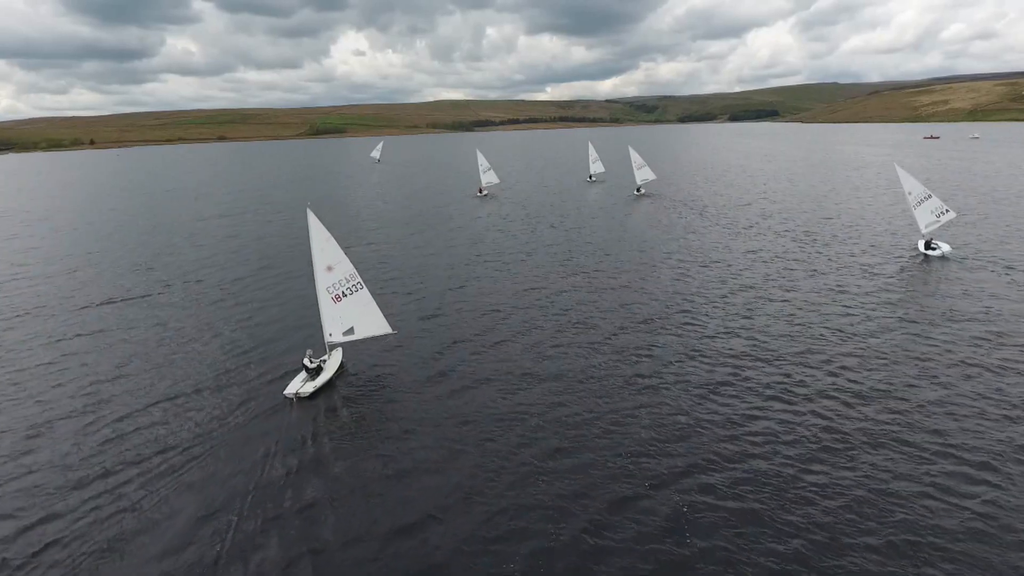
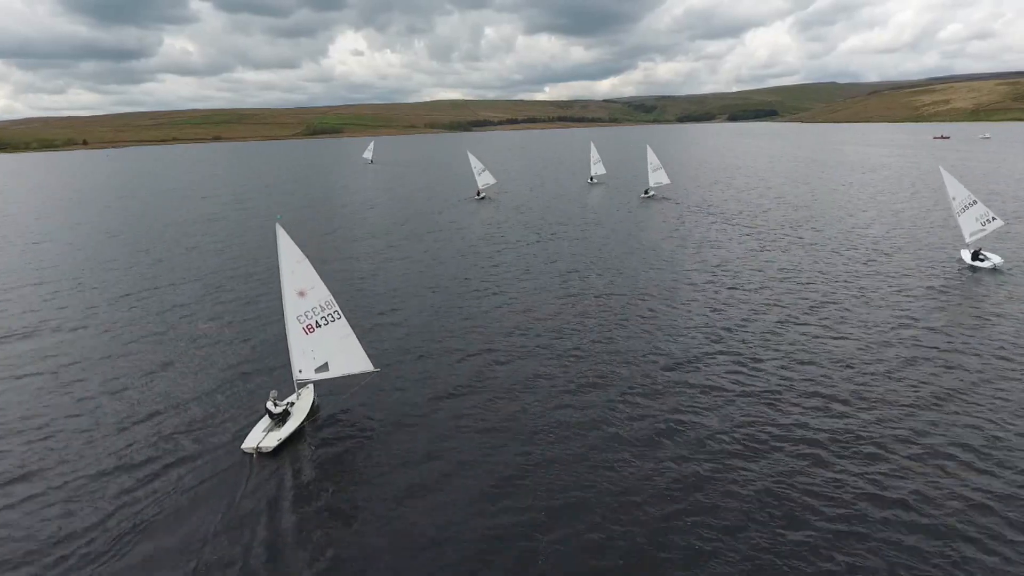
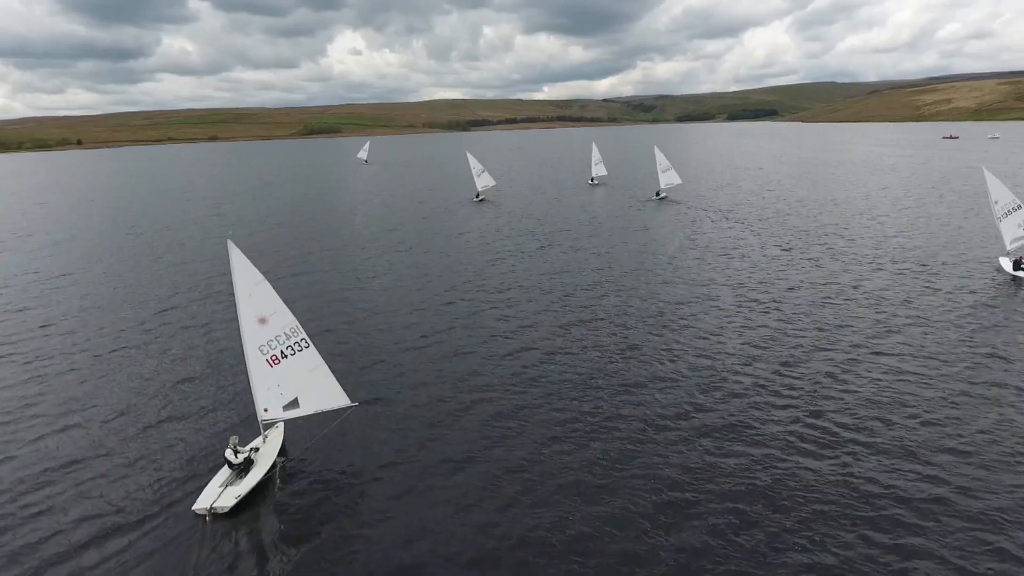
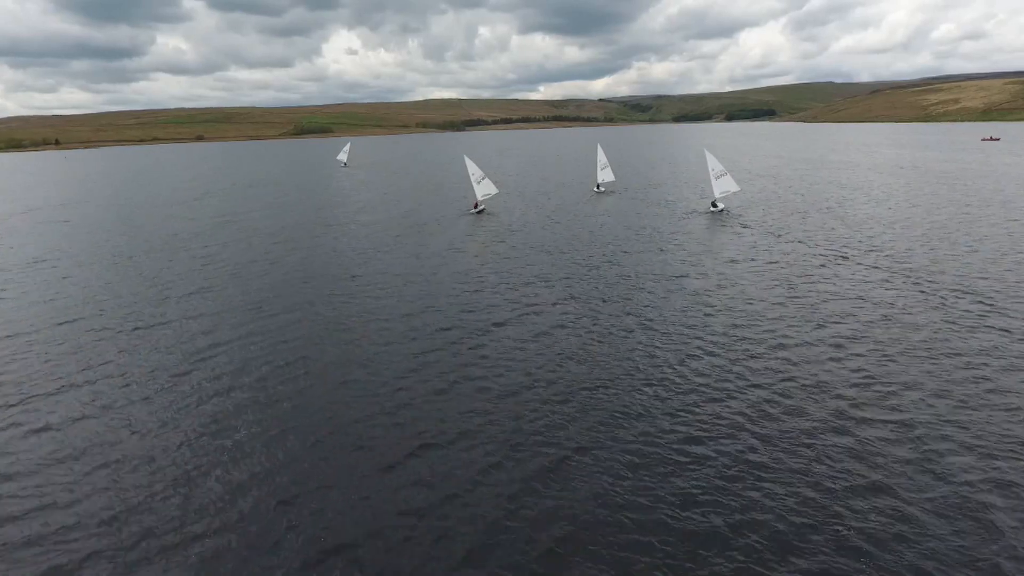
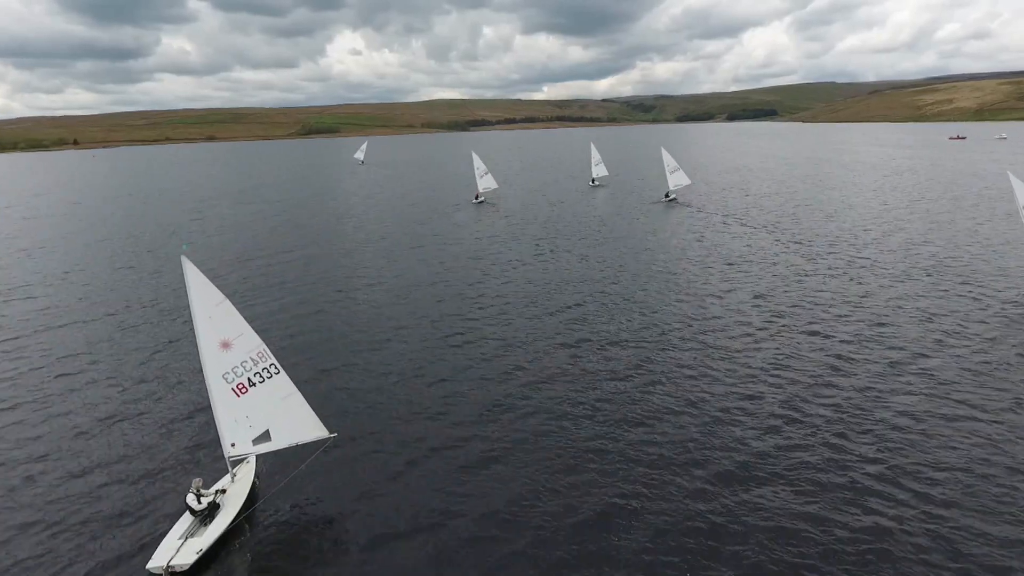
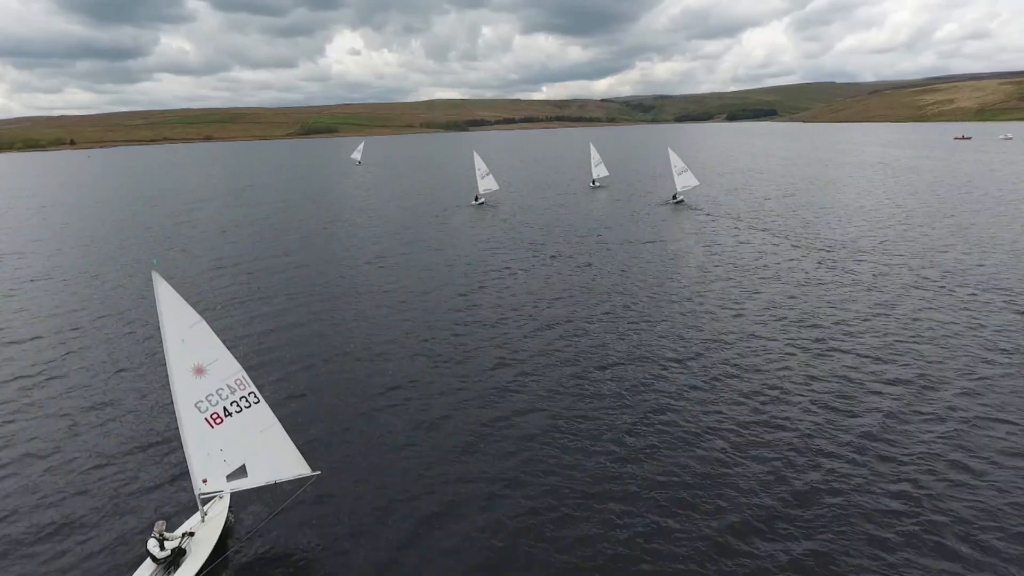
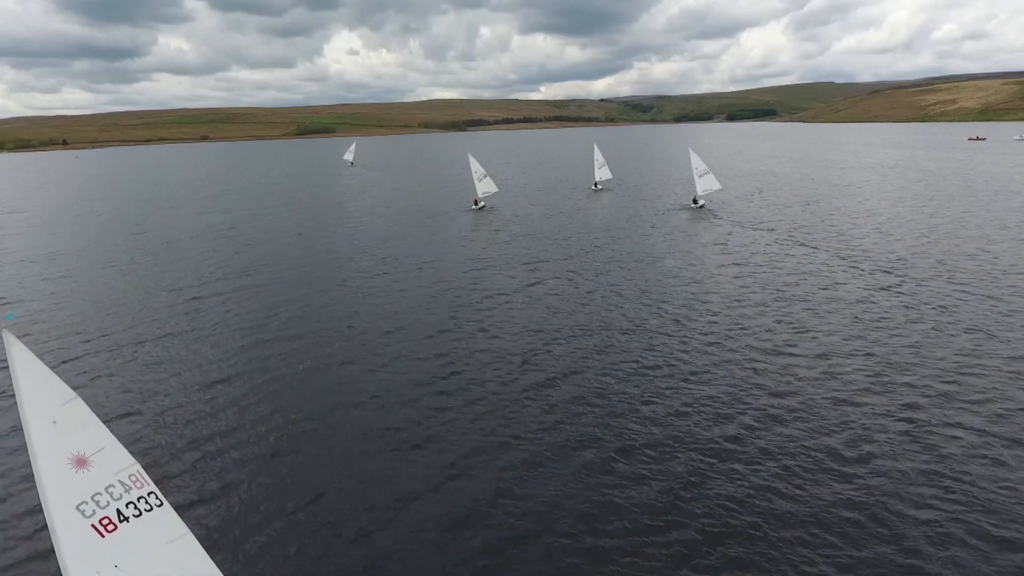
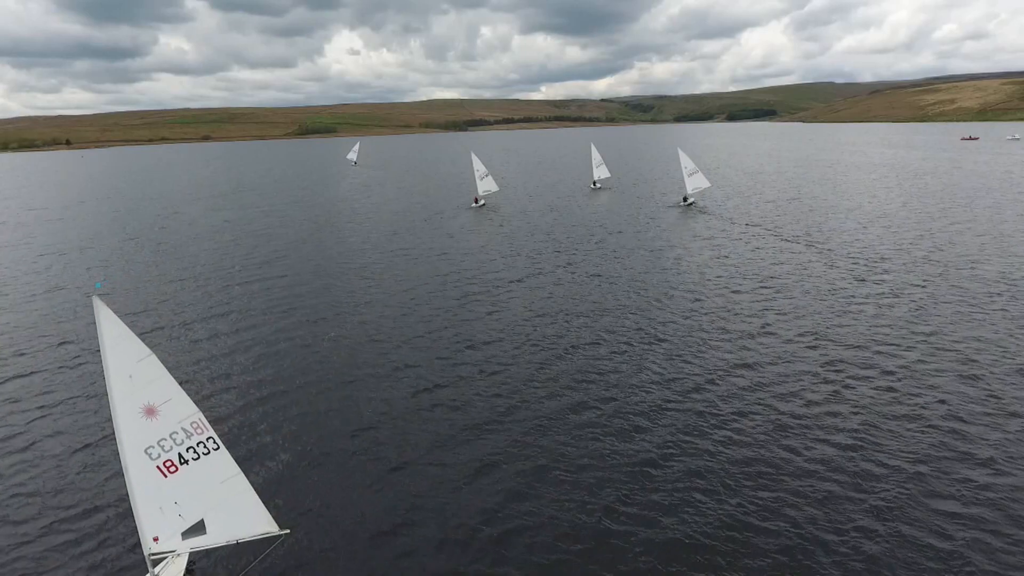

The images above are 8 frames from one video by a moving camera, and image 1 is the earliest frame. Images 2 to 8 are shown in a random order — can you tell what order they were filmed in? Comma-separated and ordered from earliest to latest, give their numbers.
2, 3, 5, 6, 8, 7, 4
